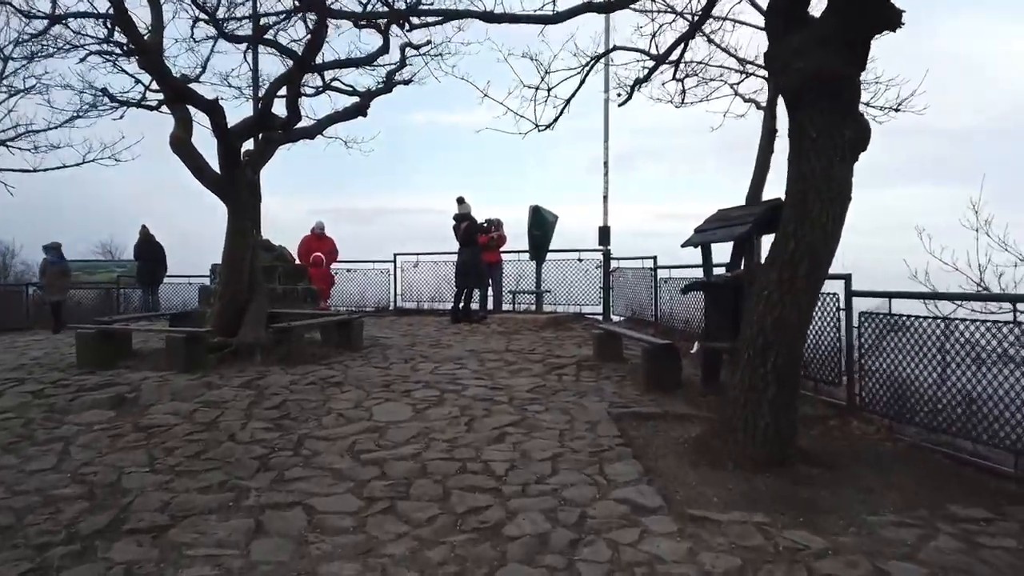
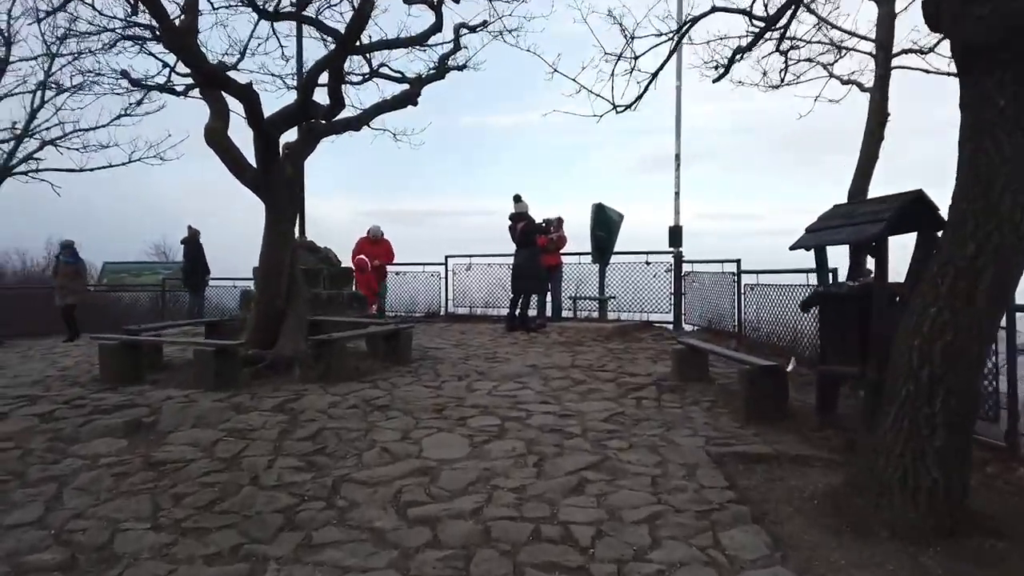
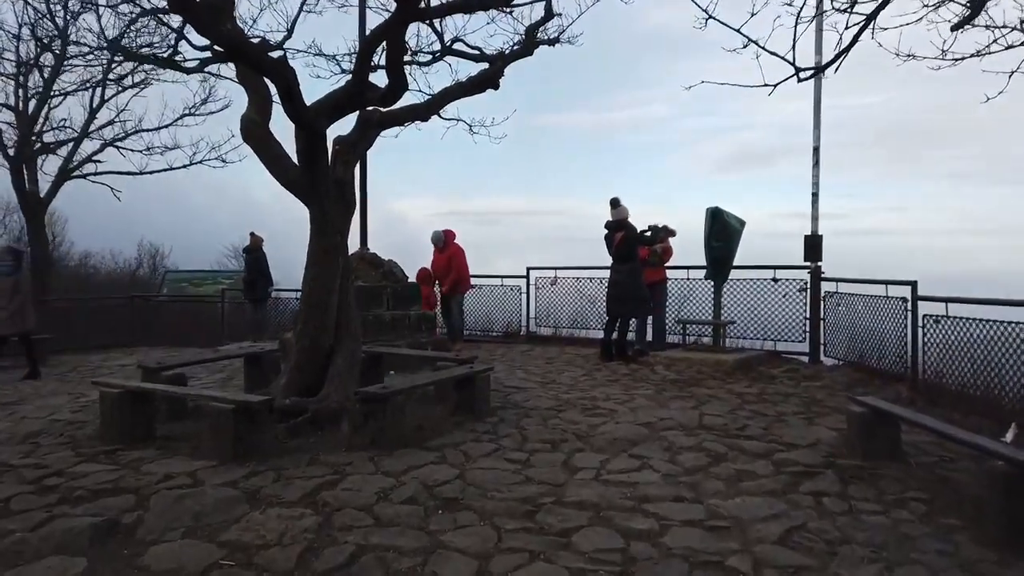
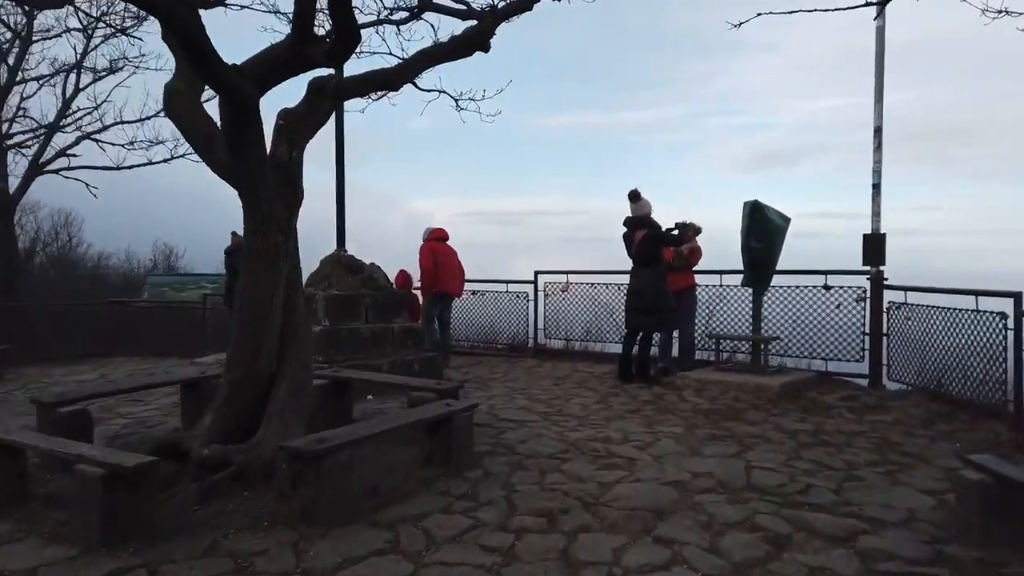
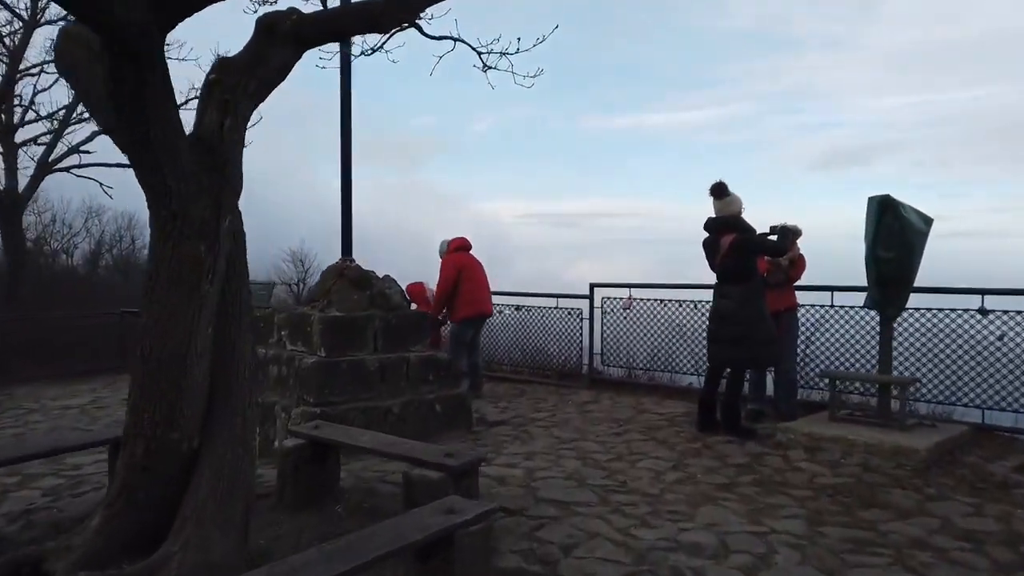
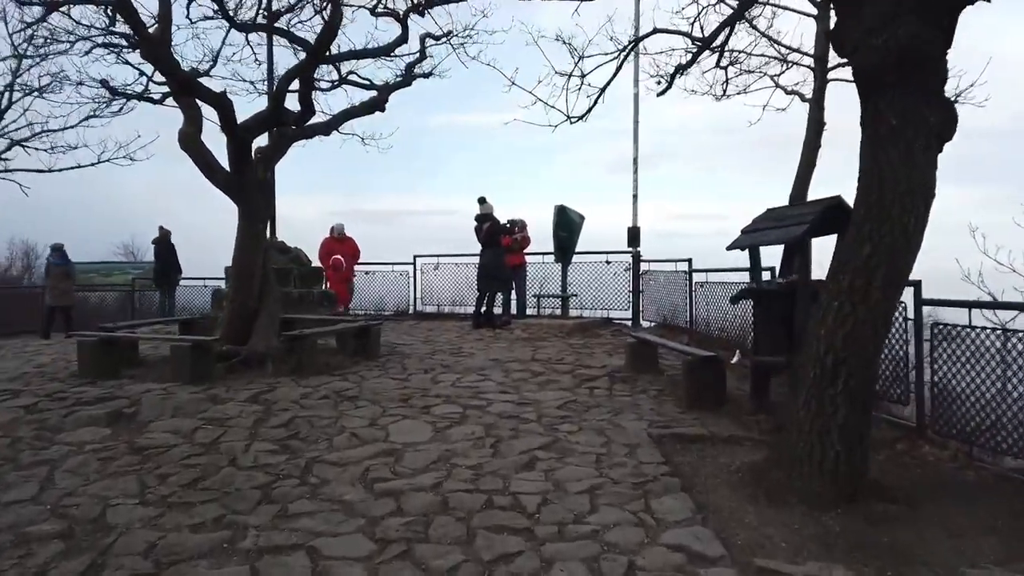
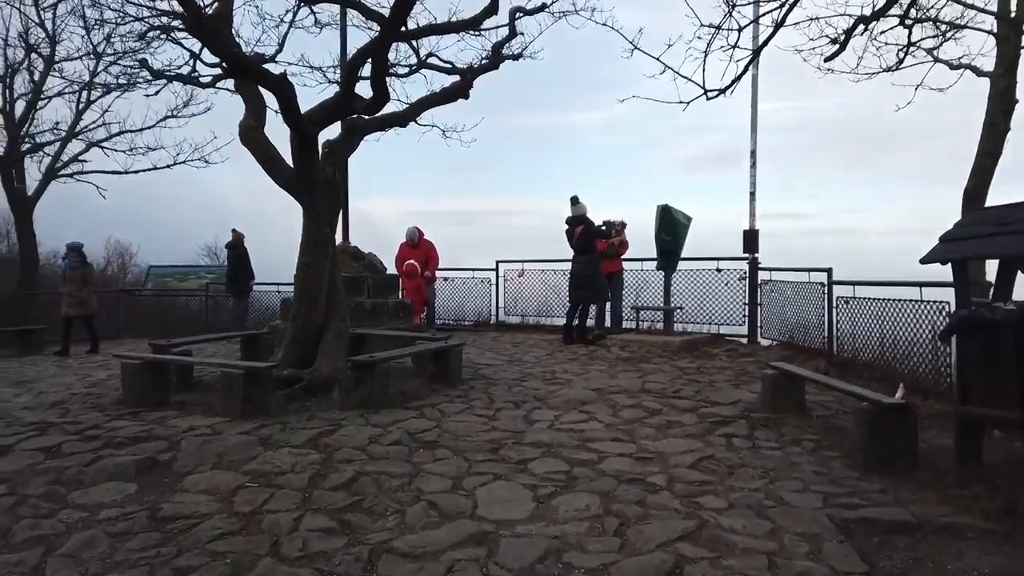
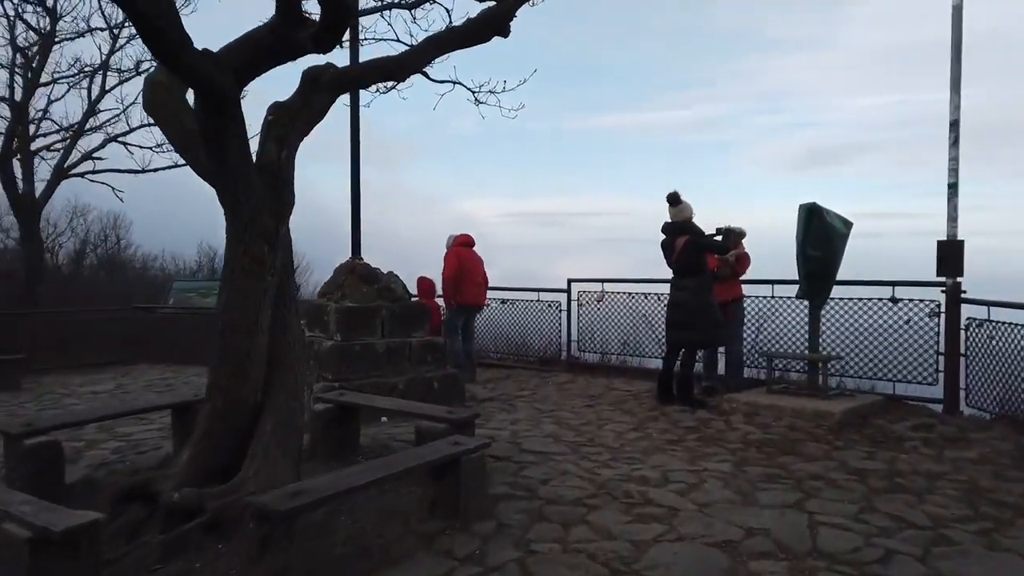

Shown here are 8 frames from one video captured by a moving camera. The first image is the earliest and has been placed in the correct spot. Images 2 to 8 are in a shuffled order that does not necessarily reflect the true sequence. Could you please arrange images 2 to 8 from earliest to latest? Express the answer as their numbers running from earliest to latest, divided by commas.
6, 2, 7, 3, 4, 8, 5
